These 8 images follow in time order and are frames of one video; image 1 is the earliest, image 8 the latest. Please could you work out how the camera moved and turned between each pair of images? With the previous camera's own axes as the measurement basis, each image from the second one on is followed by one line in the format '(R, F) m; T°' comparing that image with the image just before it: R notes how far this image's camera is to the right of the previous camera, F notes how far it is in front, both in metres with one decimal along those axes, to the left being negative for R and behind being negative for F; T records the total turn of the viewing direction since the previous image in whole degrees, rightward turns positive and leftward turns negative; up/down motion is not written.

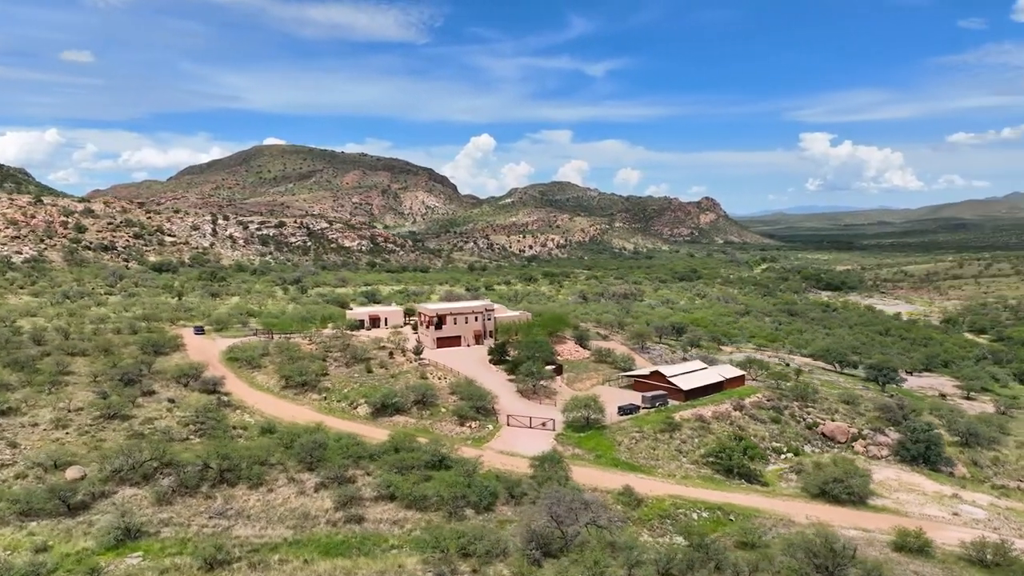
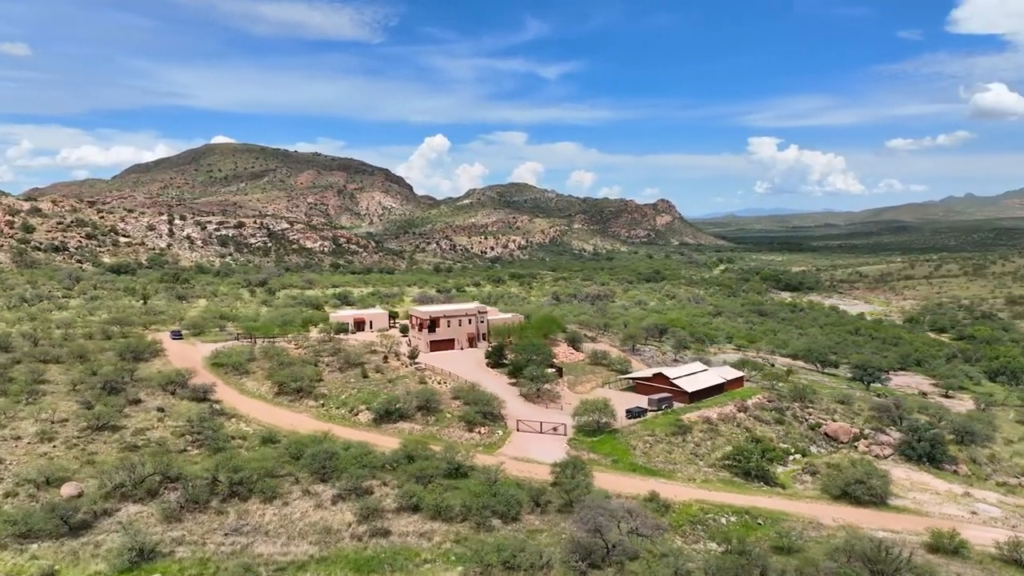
(-2.7, +0.9) m; +4°
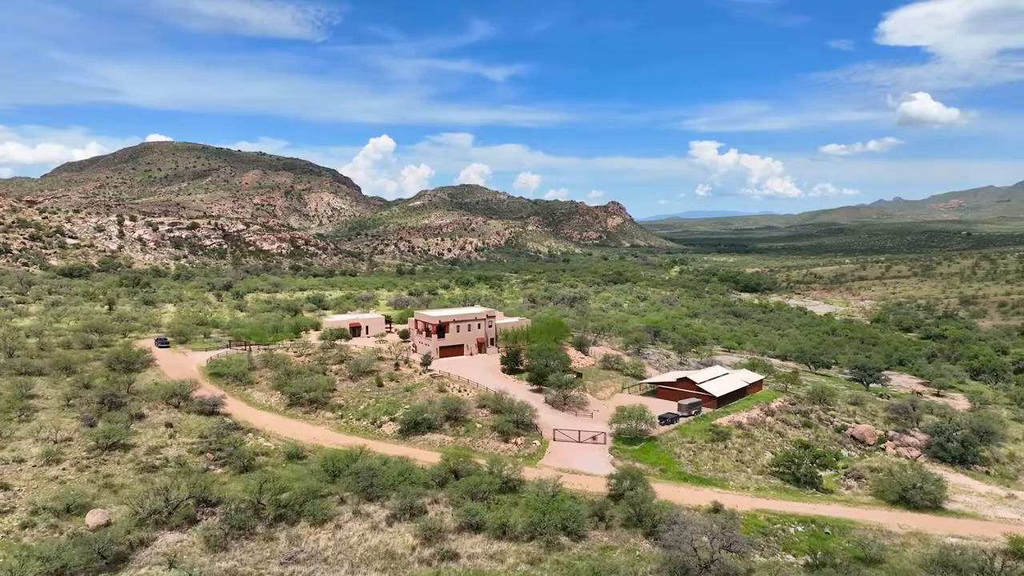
(-4.3, +1.5) m; +4°
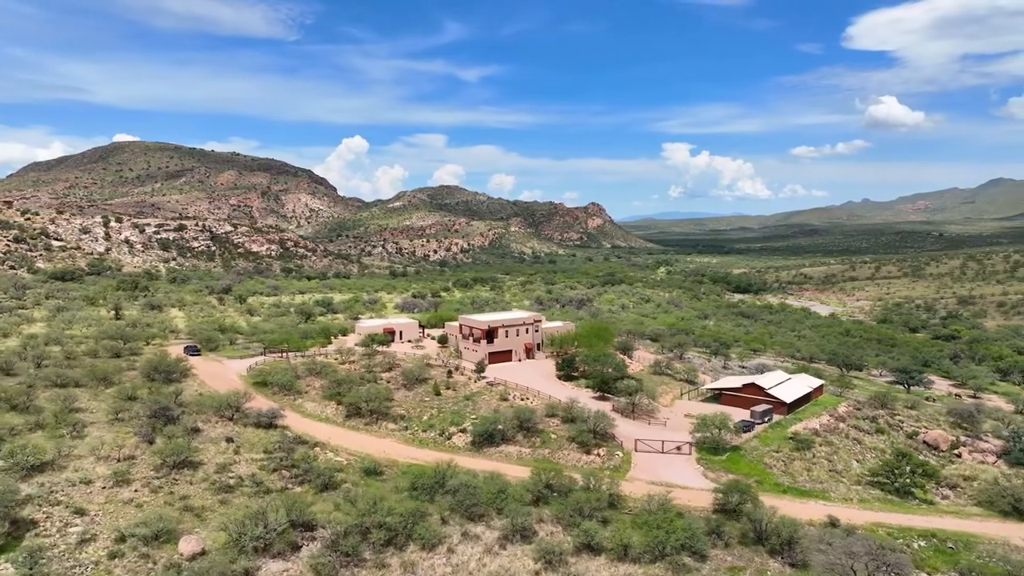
(-4.9, +1.6) m; +2°
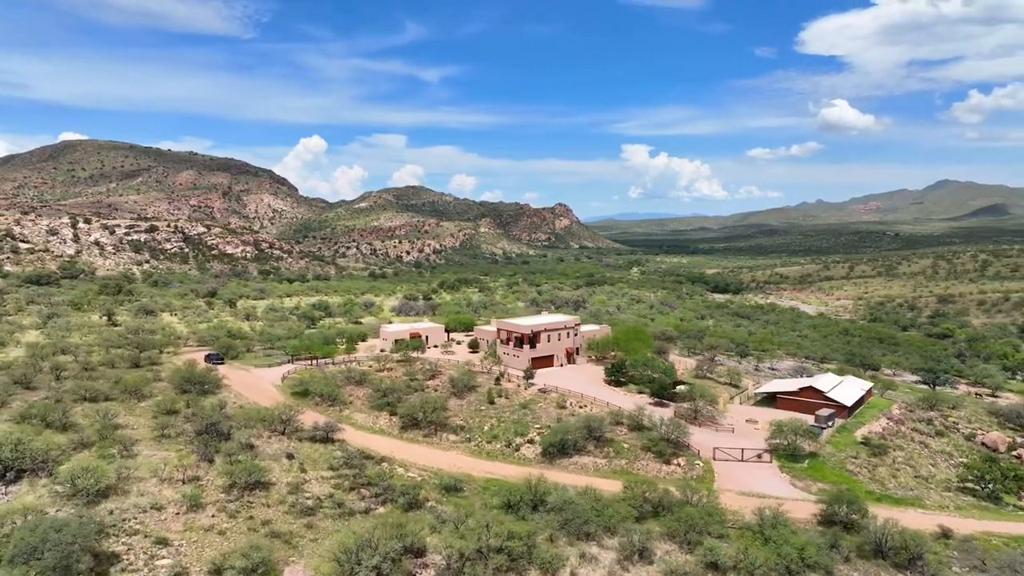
(-5.0, +1.6) m; +3°
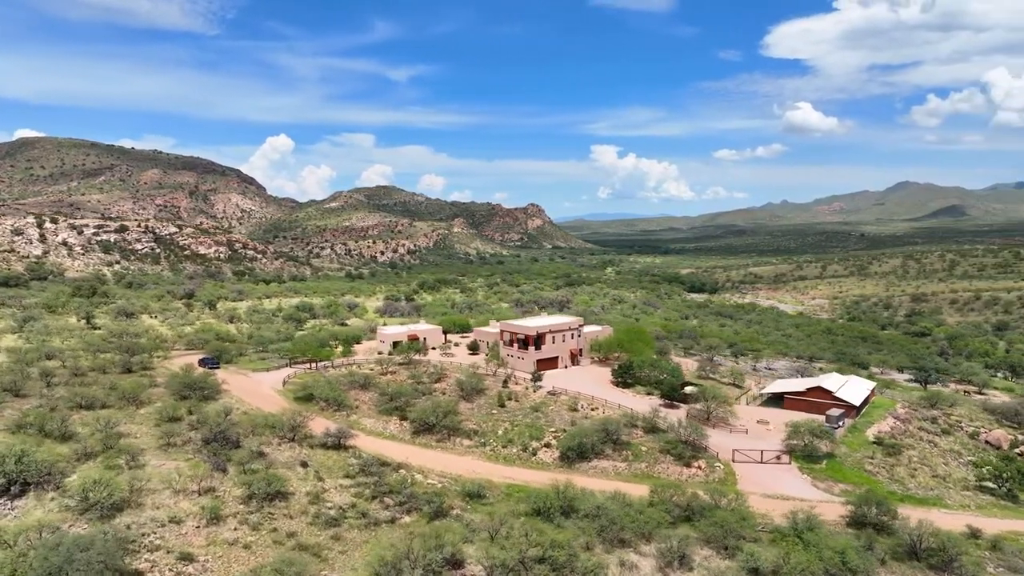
(-2.1, +0.7) m; +2°
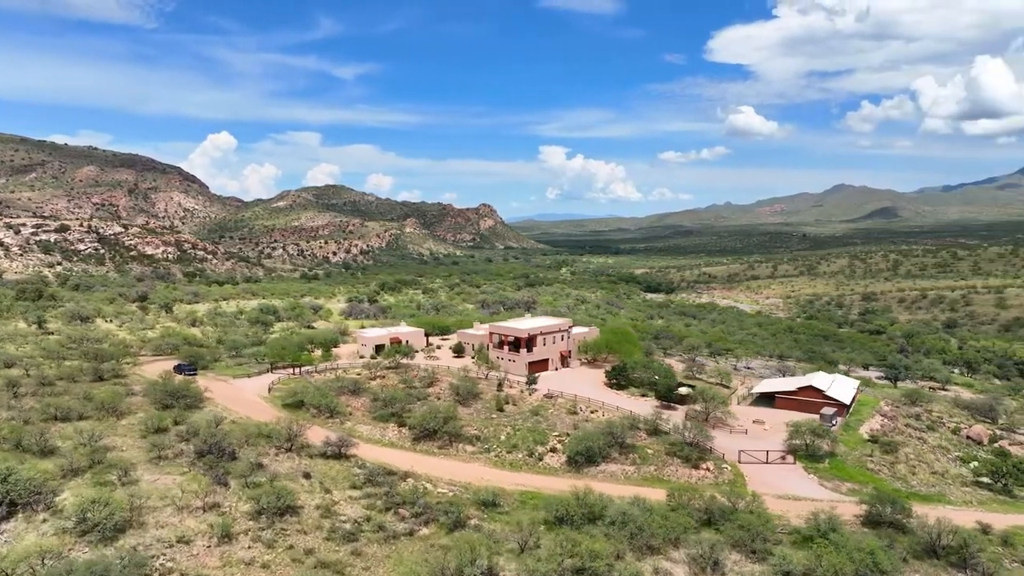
(-2.5, +0.8) m; +4°
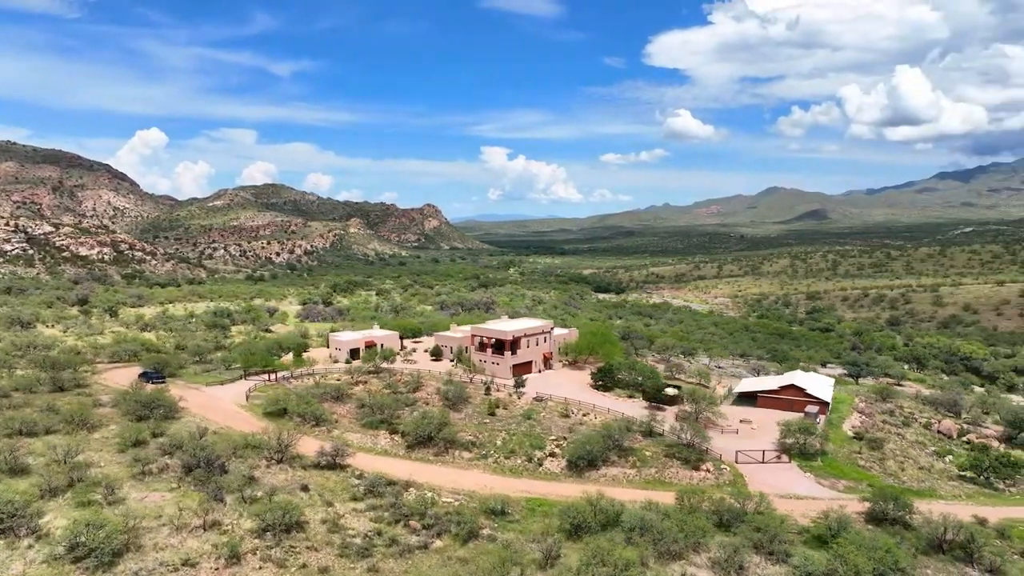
(-2.5, +0.8) m; +5°
